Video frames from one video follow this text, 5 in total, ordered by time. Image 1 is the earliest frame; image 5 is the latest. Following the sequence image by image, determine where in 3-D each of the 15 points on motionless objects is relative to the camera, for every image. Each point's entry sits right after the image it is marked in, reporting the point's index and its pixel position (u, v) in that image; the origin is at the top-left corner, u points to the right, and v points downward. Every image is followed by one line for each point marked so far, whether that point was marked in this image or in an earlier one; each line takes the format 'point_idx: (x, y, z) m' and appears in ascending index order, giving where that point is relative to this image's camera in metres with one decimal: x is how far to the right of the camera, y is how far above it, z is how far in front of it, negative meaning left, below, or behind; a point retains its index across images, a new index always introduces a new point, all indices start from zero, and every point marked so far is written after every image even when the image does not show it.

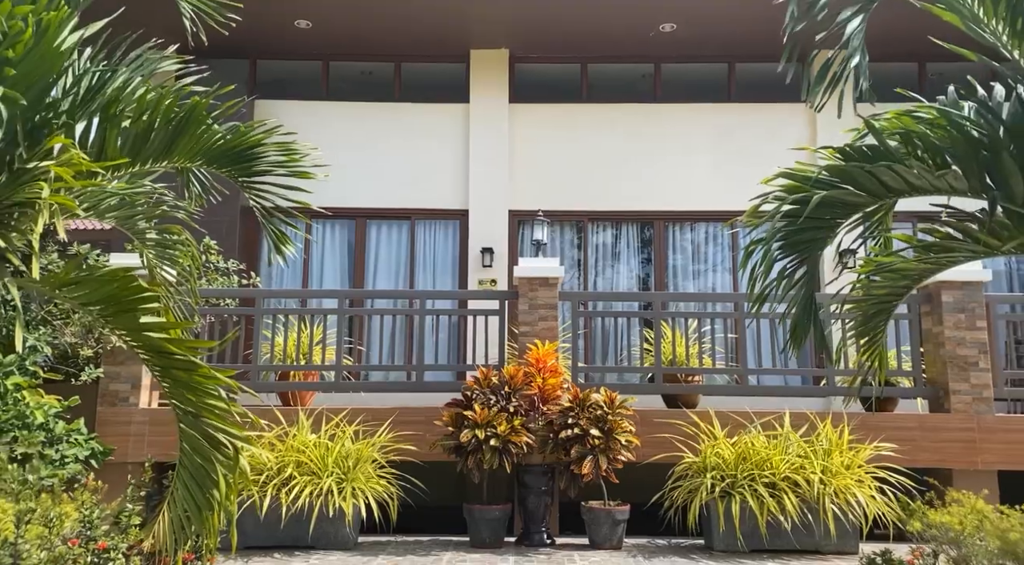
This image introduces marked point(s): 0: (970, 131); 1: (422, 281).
0: (+1.9, +0.6, +3.4) m
1: (-1.1, +0.1, +10.4) m
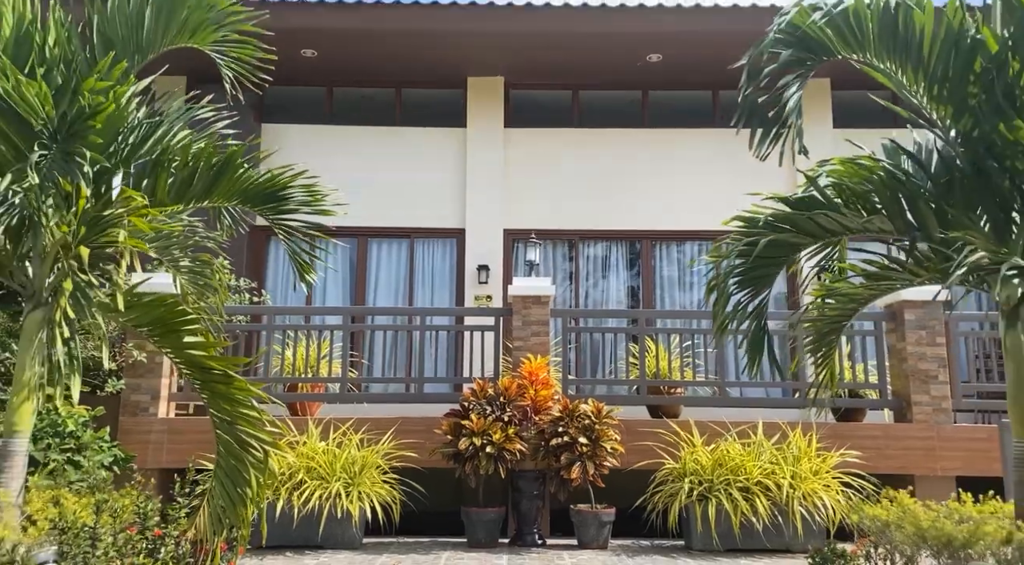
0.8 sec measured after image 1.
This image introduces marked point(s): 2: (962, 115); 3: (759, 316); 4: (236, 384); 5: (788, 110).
0: (+1.8, +0.5, +4.0) m
1: (-1.2, -0.2, +11.0) m
2: (+2.1, +0.8, +3.9) m
3: (+1.3, -0.2, +4.5) m
4: (-1.3, -0.5, +4.0) m
5: (+1.4, +0.8, +4.5) m
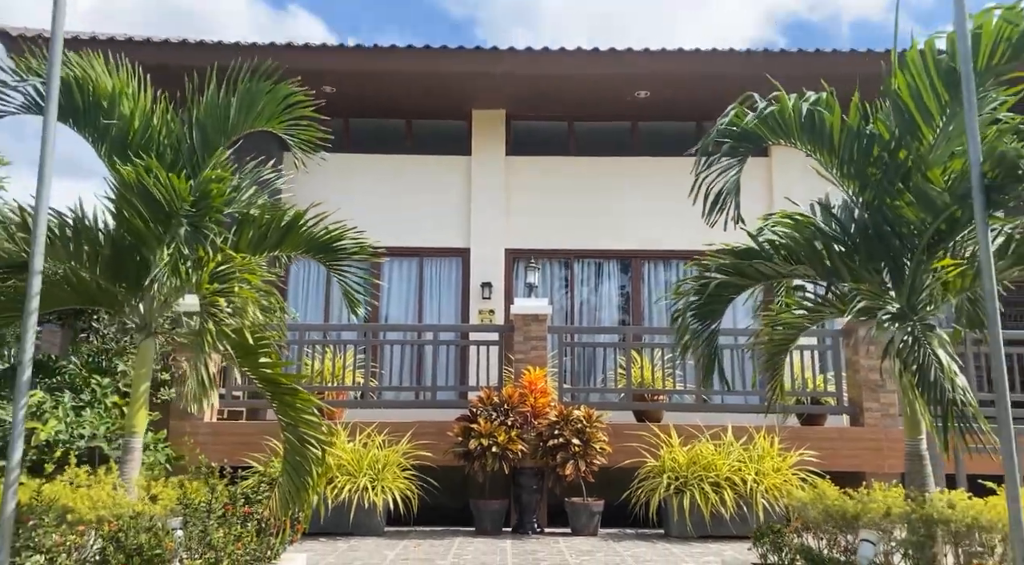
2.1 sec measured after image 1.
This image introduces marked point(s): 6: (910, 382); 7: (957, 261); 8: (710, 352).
0: (+1.9, +0.3, +5.2) m
1: (-1.2, -0.4, +12.1) m
2: (+2.1, +0.6, +5.0) m
3: (+1.3, -0.4, +5.6) m
4: (-1.3, -0.7, +5.2) m
5: (+1.4, +0.6, +5.7) m
6: (+2.2, -0.5, +4.6) m
7: (+2.5, +0.1, +4.9) m
8: (+1.3, -0.5, +5.7) m
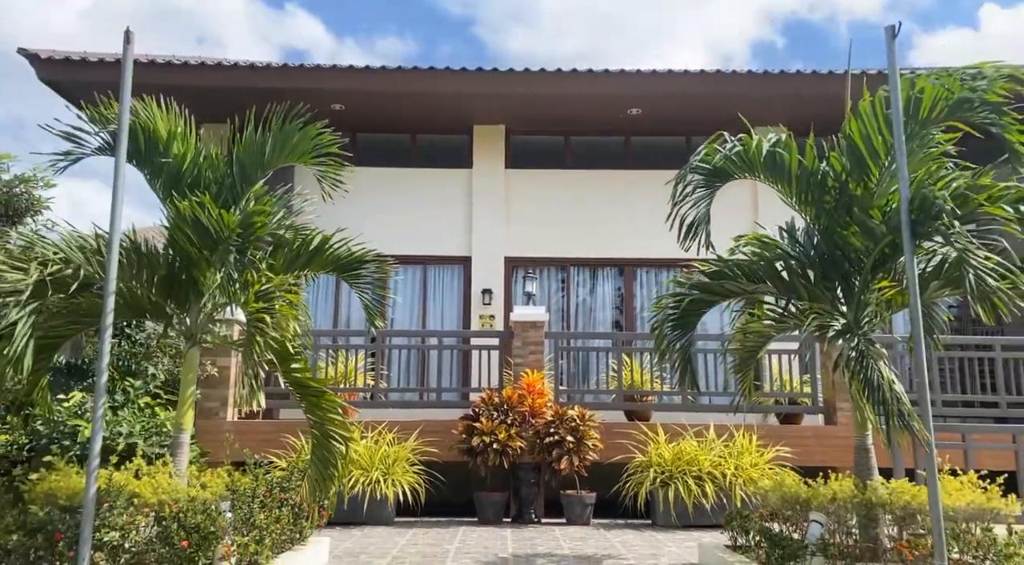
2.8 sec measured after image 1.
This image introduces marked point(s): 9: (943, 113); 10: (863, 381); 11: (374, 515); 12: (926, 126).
0: (+1.9, +0.2, +5.9) m
1: (-1.2, -0.5, +12.9) m
2: (+2.1, +0.4, +5.8) m
3: (+1.3, -0.5, +6.4) m
4: (-1.3, -0.8, +5.9) m
5: (+1.4, +0.5, +6.4) m
6: (+2.2, -0.7, +5.4) m
7: (+2.5, 0.0, +5.6) m
8: (+1.3, -0.6, +6.4) m
9: (+2.7, +1.1, +5.4) m
10: (+2.2, -0.6, +5.3) m
11: (-1.4, -2.4, +8.9) m
12: (+2.6, +1.0, +5.4) m
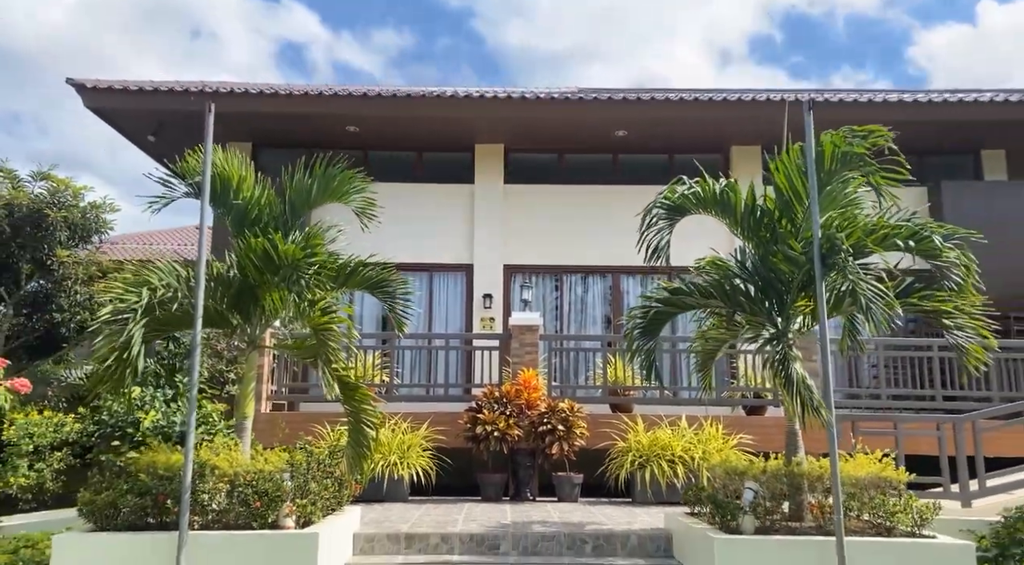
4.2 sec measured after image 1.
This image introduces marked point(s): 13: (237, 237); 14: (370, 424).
0: (+1.9, 0.0, +7.4) m
1: (-1.2, -0.6, +14.3) m
2: (+2.1, +0.3, +7.2) m
3: (+1.3, -0.6, +7.8) m
4: (-1.3, -0.9, +7.3) m
5: (+1.4, +0.3, +7.9) m
6: (+2.2, -0.8, +6.8) m
7: (+2.5, -0.1, +7.1) m
8: (+1.3, -0.7, +7.8) m
9: (+2.7, +0.9, +6.8) m
10: (+2.2, -0.7, +6.7) m
11: (-1.5, -2.5, +10.4) m
12: (+2.6, +0.8, +6.8) m
13: (-2.3, +0.4, +7.2) m
14: (-1.2, -1.2, +7.4) m
